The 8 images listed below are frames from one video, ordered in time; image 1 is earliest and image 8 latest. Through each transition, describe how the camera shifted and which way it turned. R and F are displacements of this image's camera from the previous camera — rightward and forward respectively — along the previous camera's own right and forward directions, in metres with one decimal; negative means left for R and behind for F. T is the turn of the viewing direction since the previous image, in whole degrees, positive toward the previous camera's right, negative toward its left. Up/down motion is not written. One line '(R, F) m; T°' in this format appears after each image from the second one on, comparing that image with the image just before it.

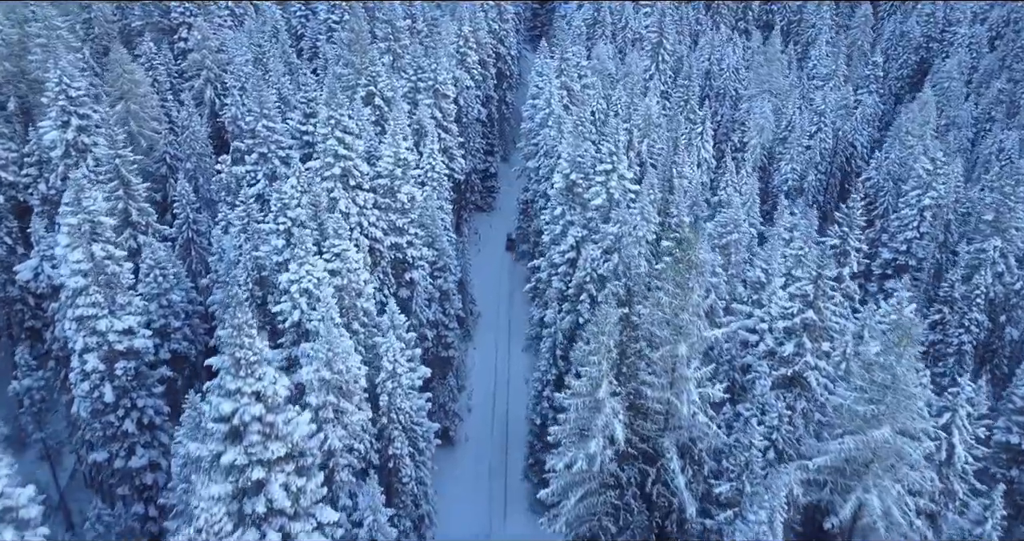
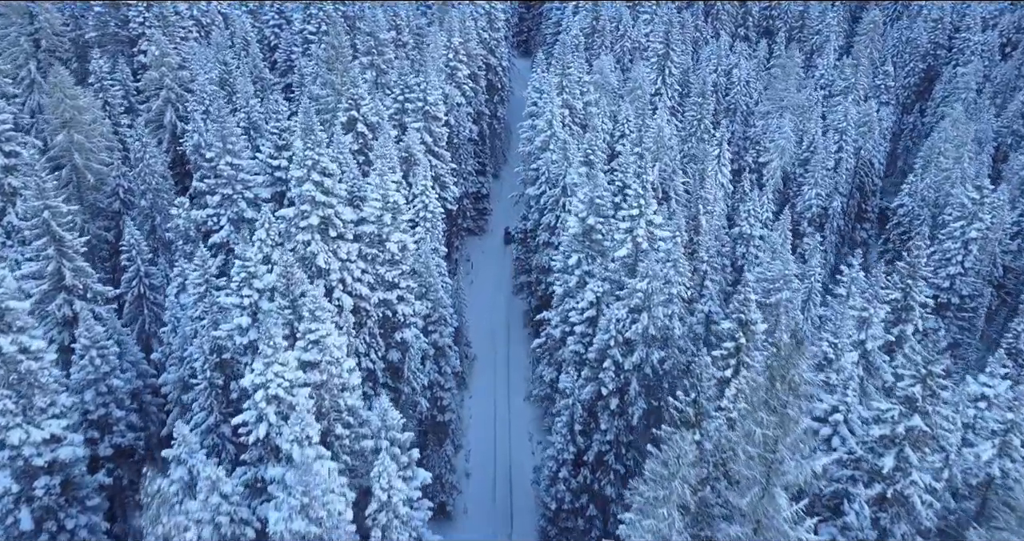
(-1.1, +5.0) m; +1°
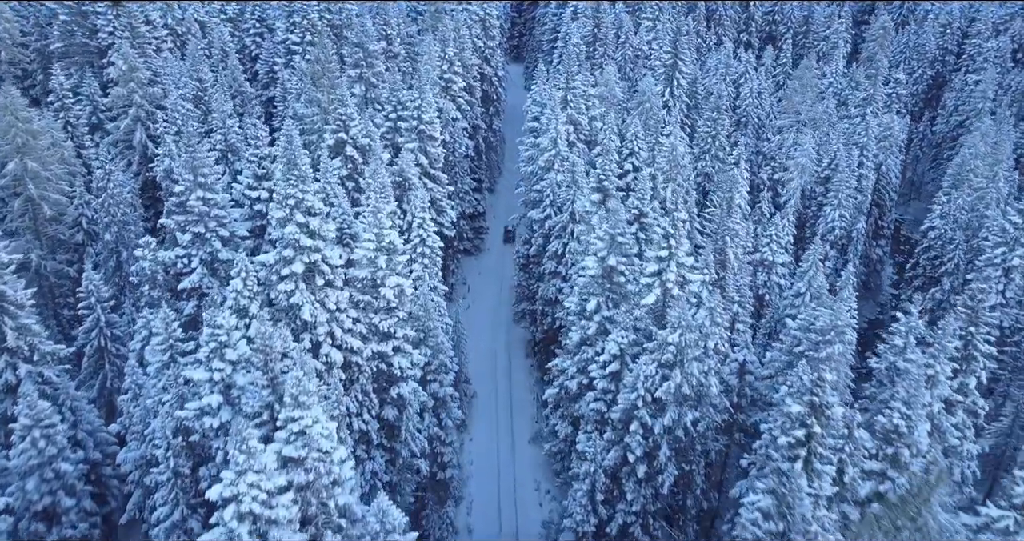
(-0.8, +3.4) m; +1°
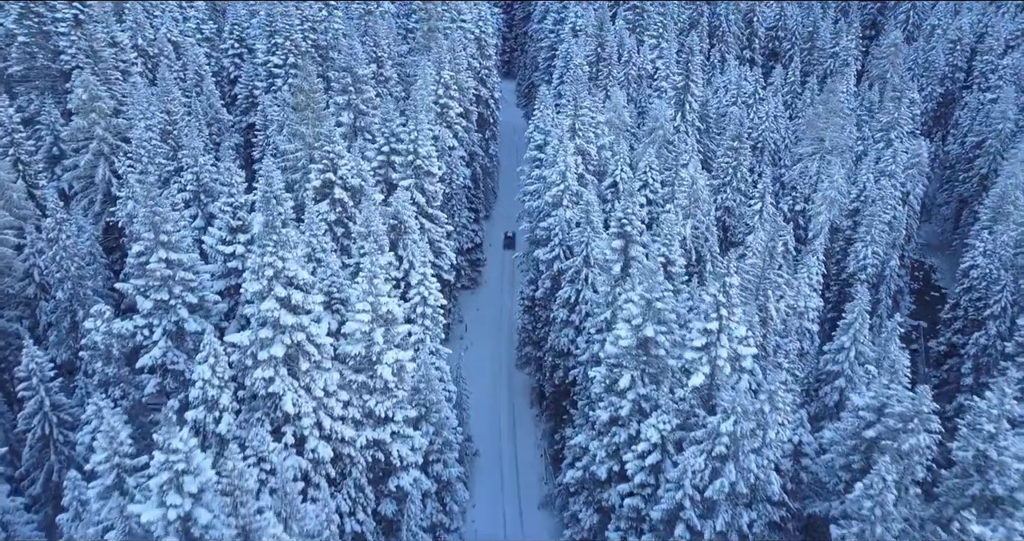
(-1.0, +3.9) m; +1°
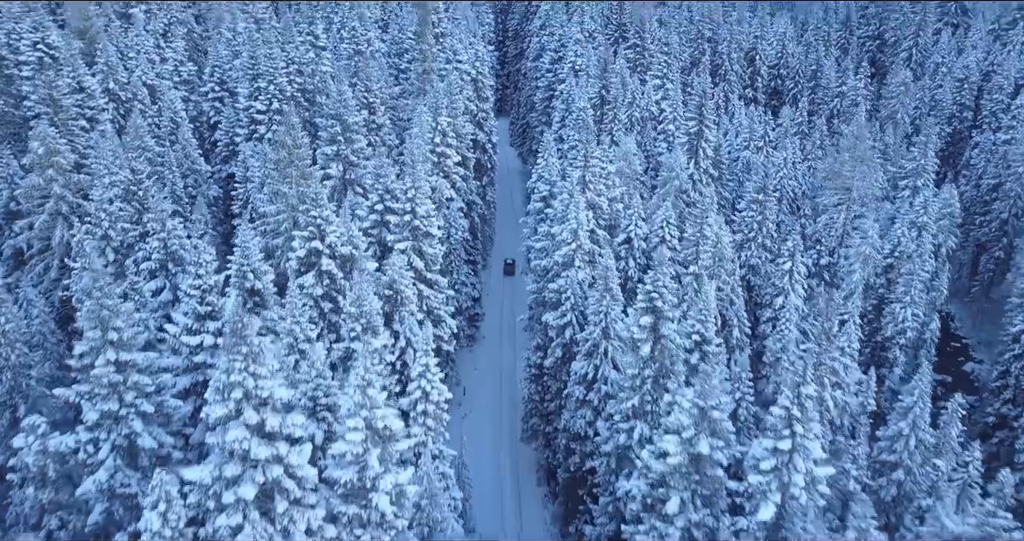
(-0.9, +3.7) m; +1°
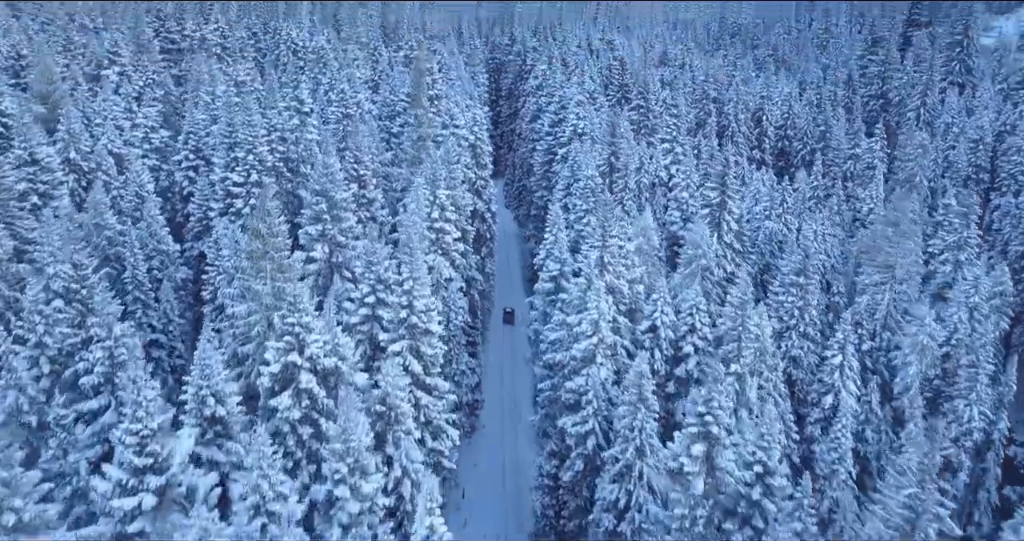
(-1.0, +4.5) m; +1°
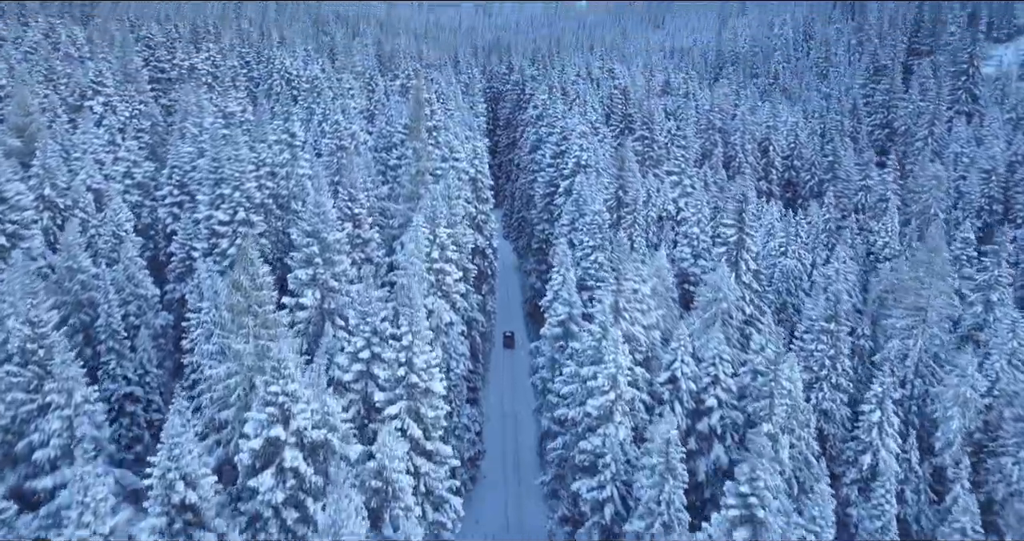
(-0.5, +2.6) m; 0°
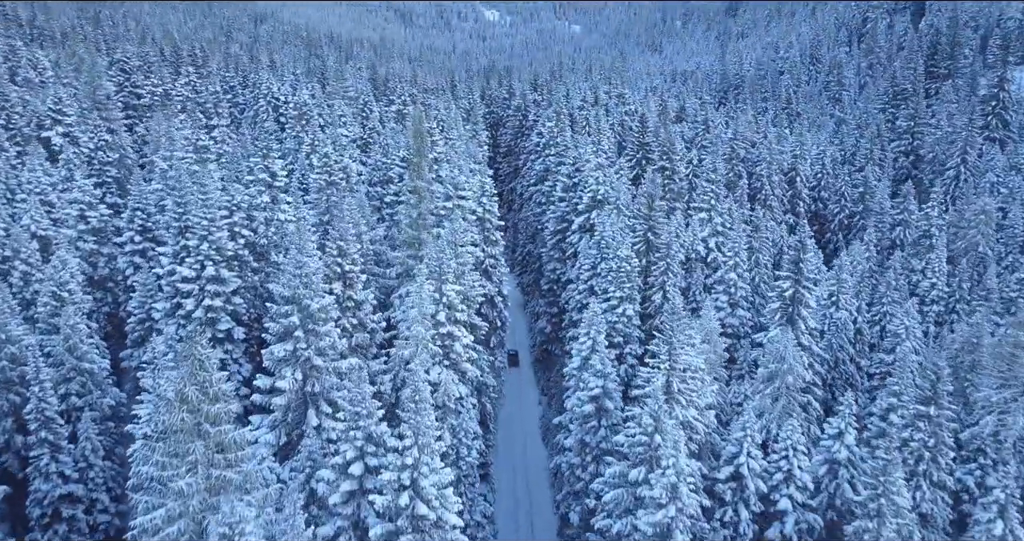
(-1.2, +5.7) m; +1°
